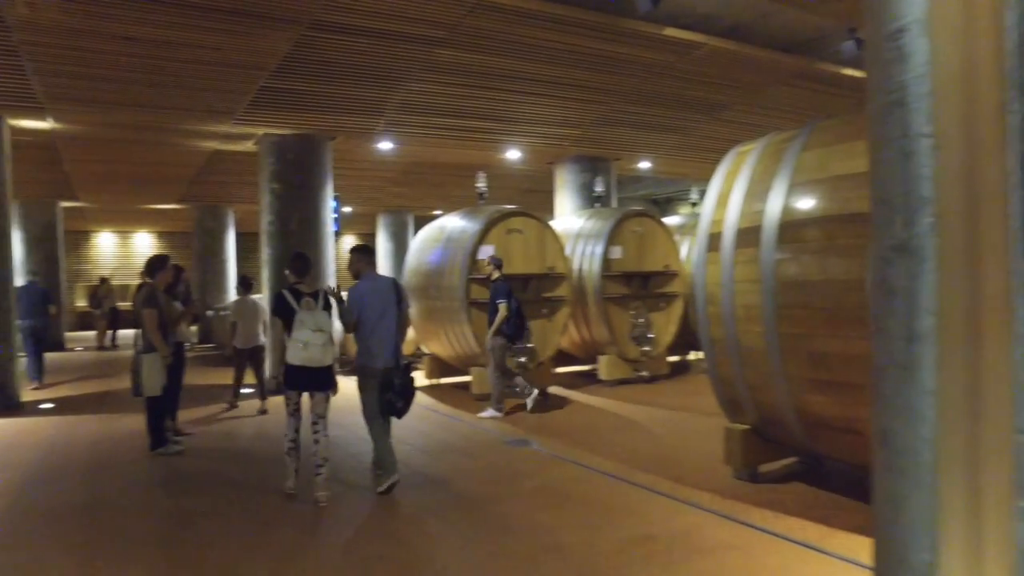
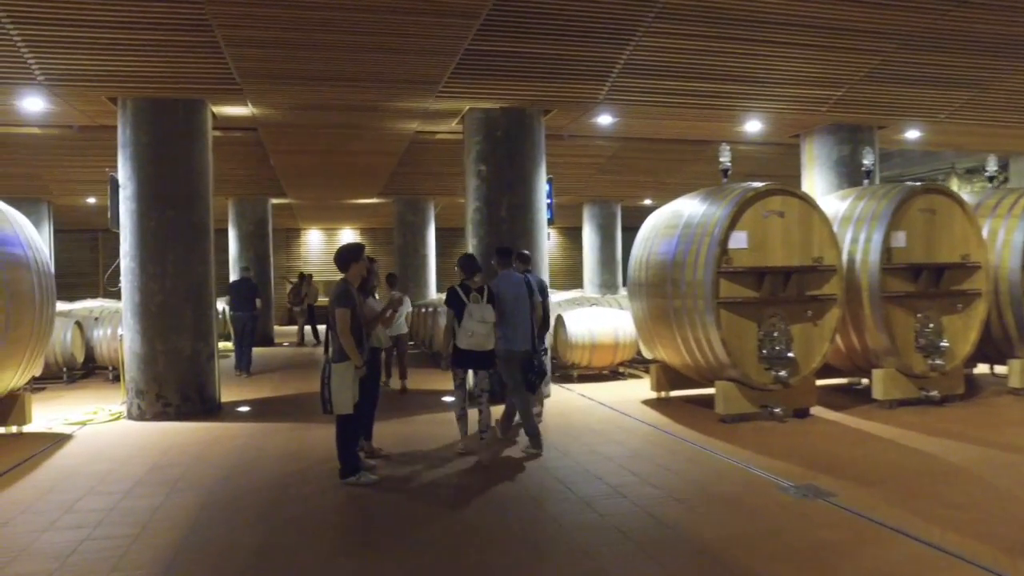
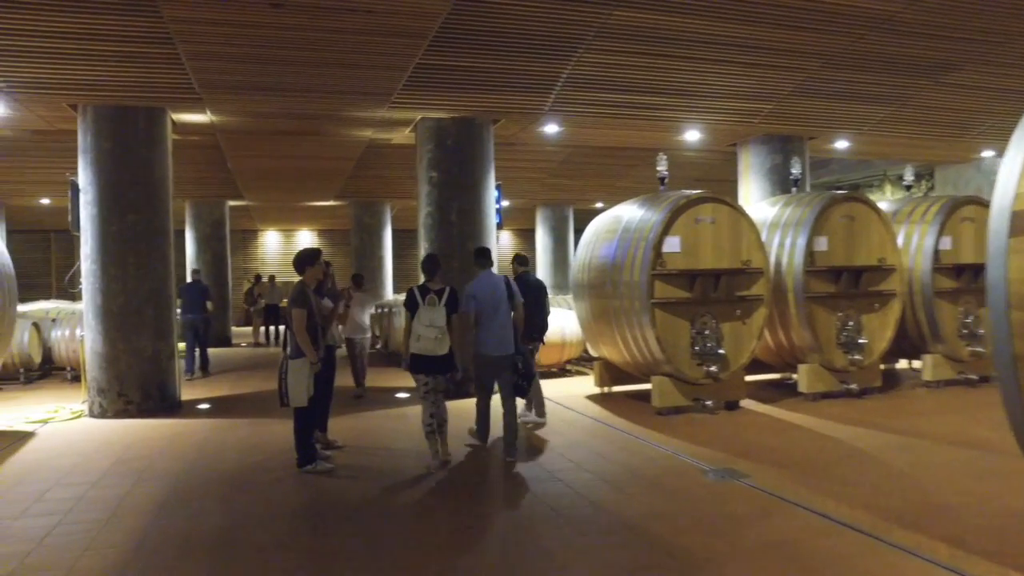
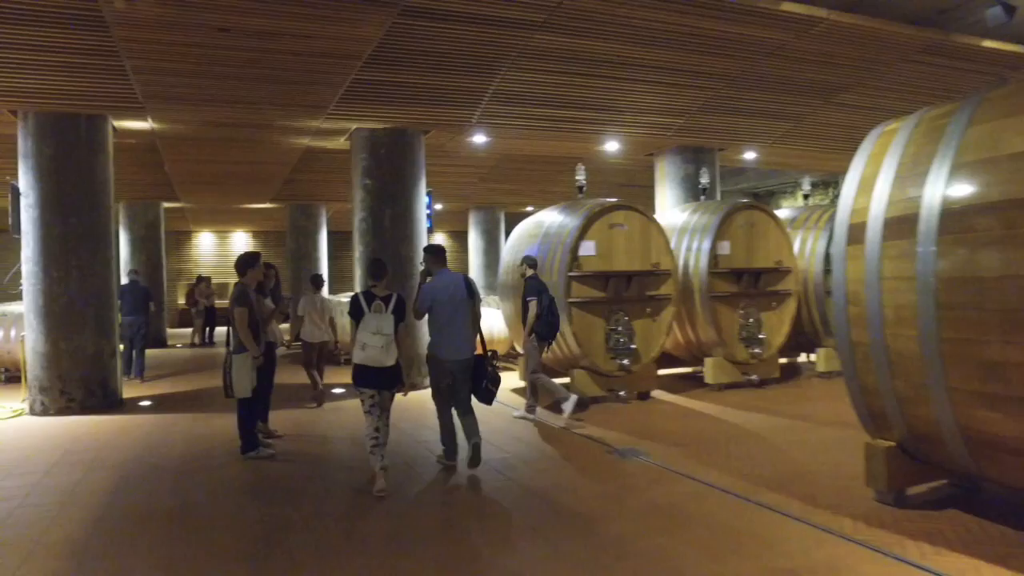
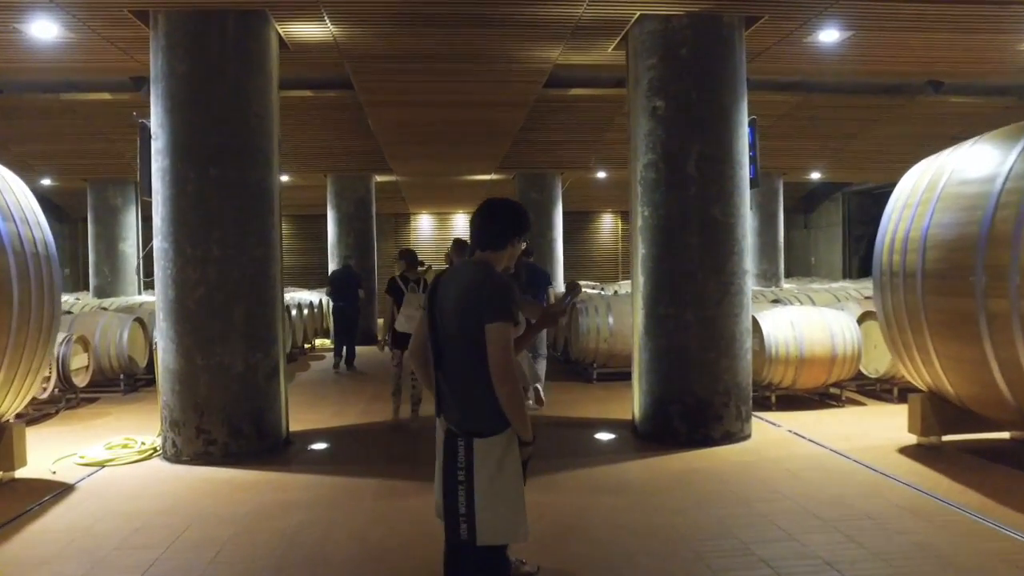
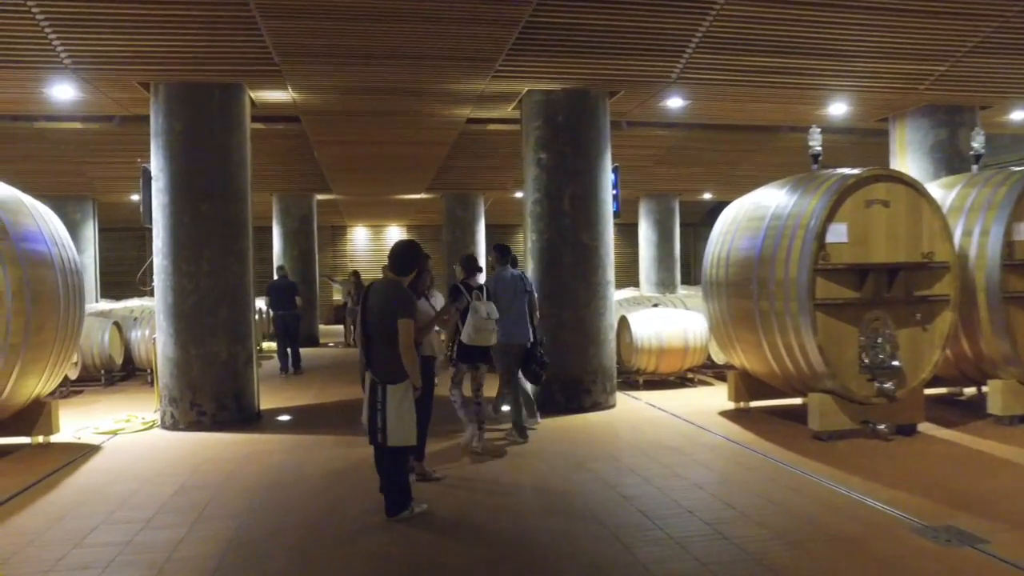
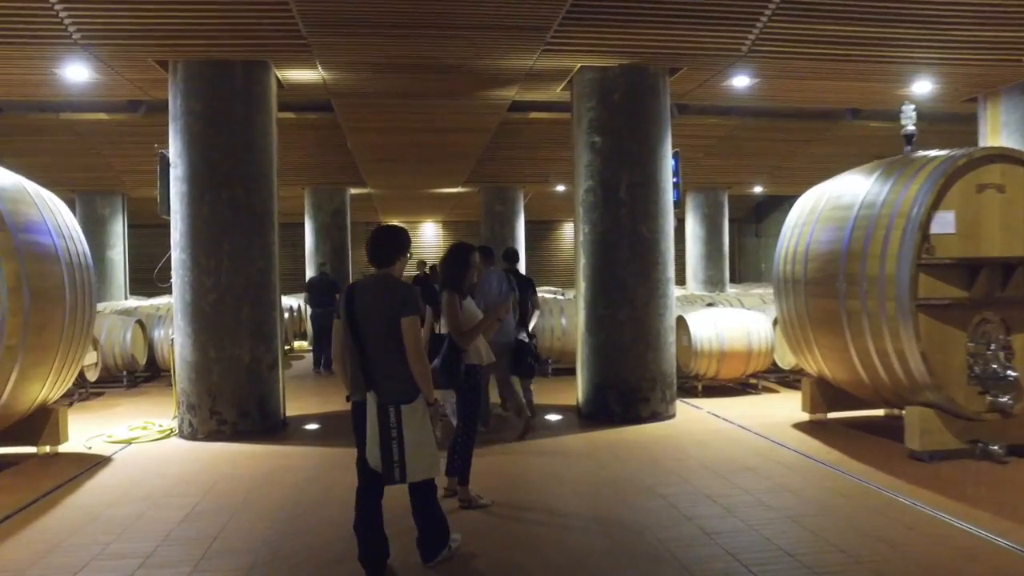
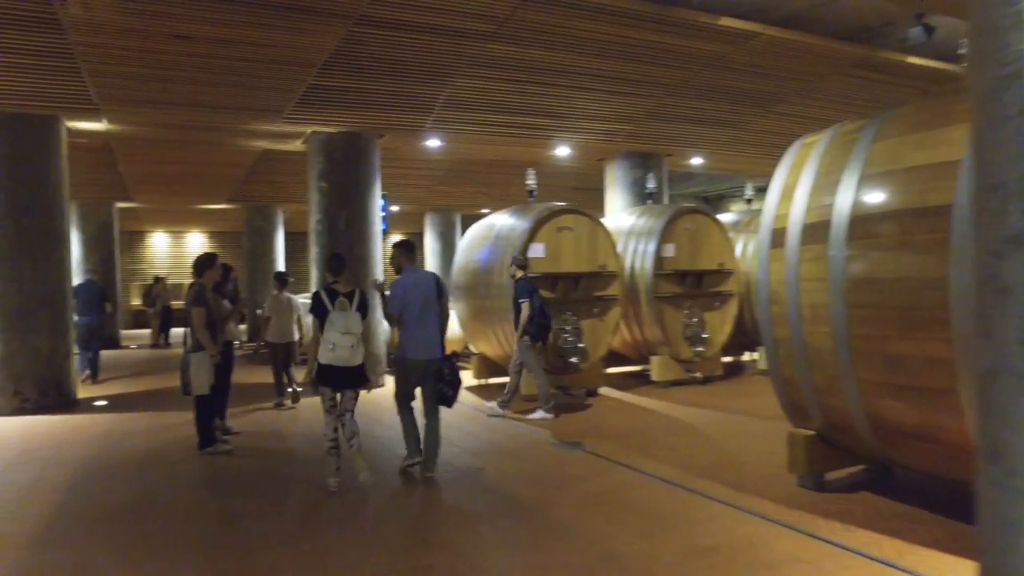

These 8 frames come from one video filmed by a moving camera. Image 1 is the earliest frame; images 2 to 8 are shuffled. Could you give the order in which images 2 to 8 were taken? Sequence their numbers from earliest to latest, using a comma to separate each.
8, 4, 3, 2, 6, 7, 5
